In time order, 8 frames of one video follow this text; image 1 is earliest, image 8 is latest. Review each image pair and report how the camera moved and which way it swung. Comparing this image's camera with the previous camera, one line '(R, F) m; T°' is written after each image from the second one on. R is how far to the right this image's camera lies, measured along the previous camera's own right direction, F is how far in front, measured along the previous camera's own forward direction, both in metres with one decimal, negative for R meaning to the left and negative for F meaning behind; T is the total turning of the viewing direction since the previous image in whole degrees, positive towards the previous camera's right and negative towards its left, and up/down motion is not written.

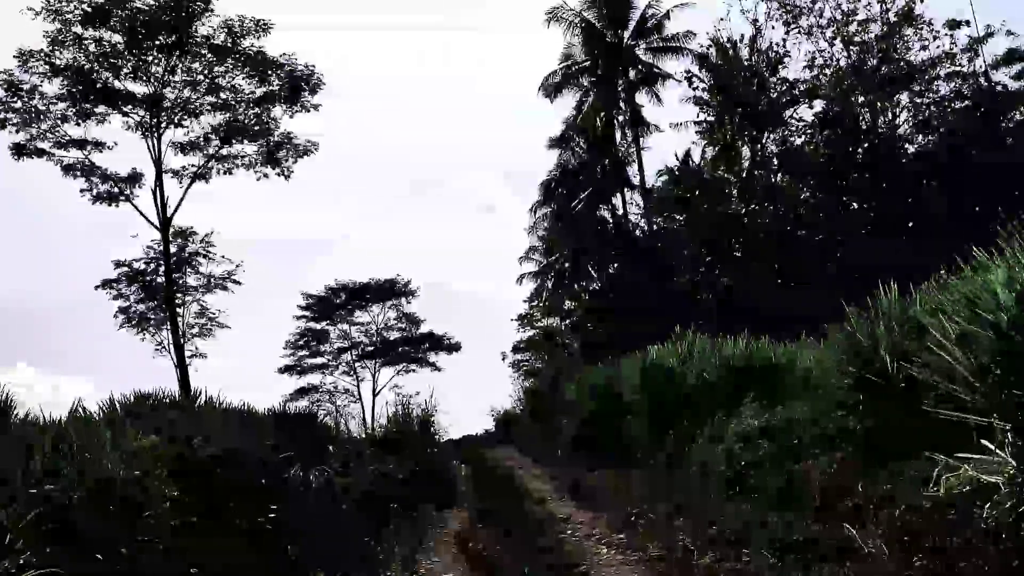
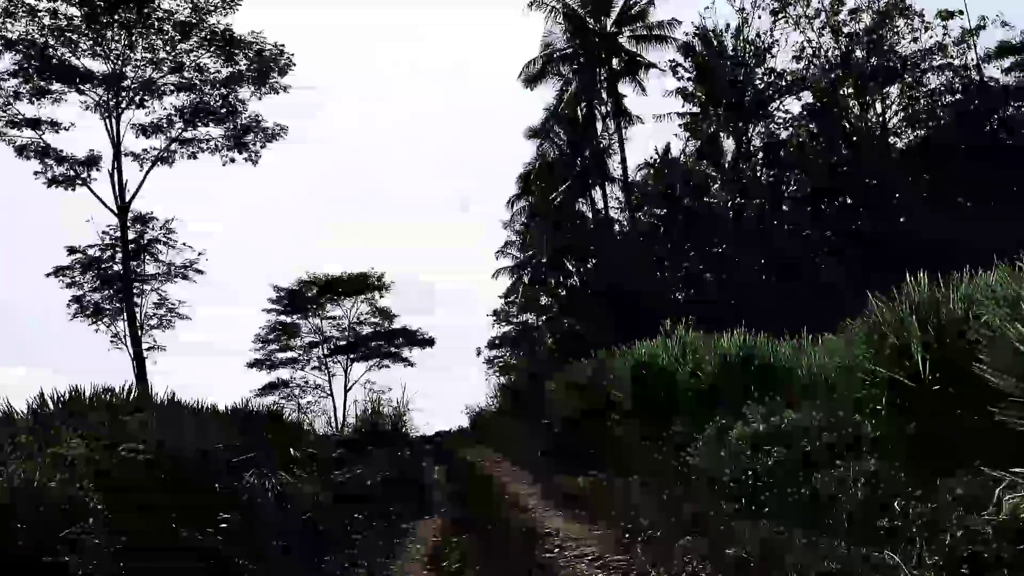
(-0.1, +1.1) m; +2°
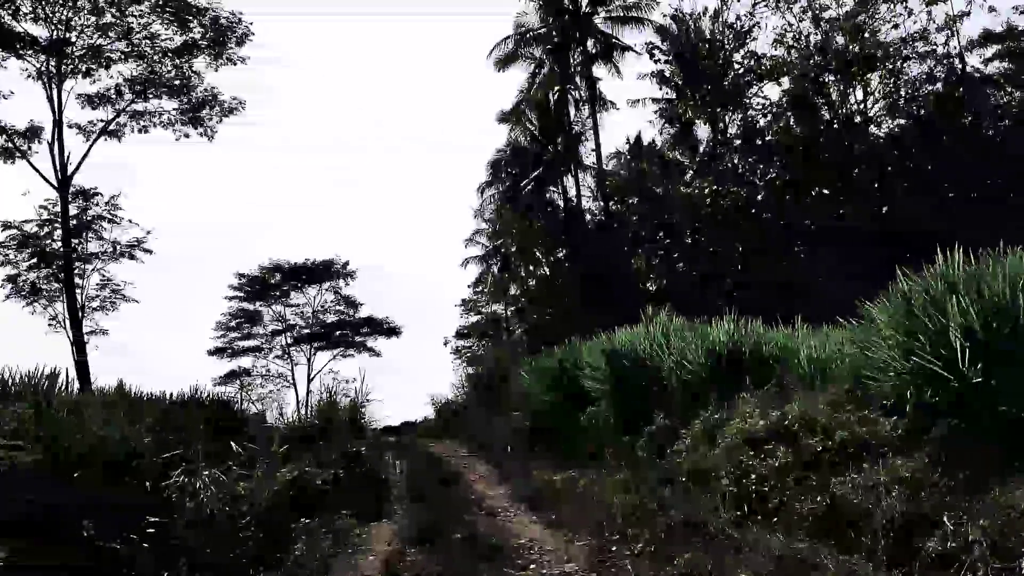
(0.0, +1.2) m; +2°
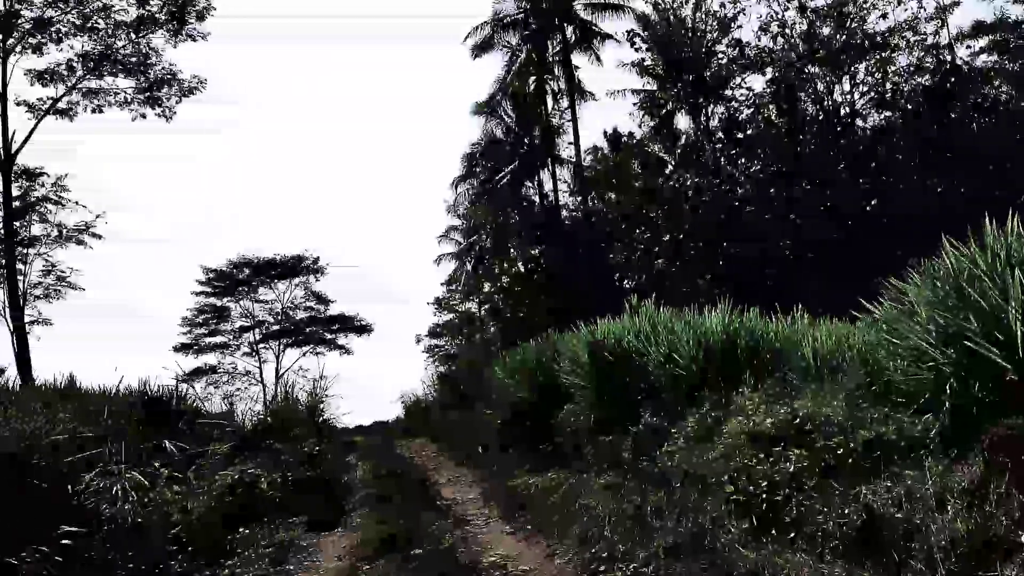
(0.0, +1.2) m; +2°
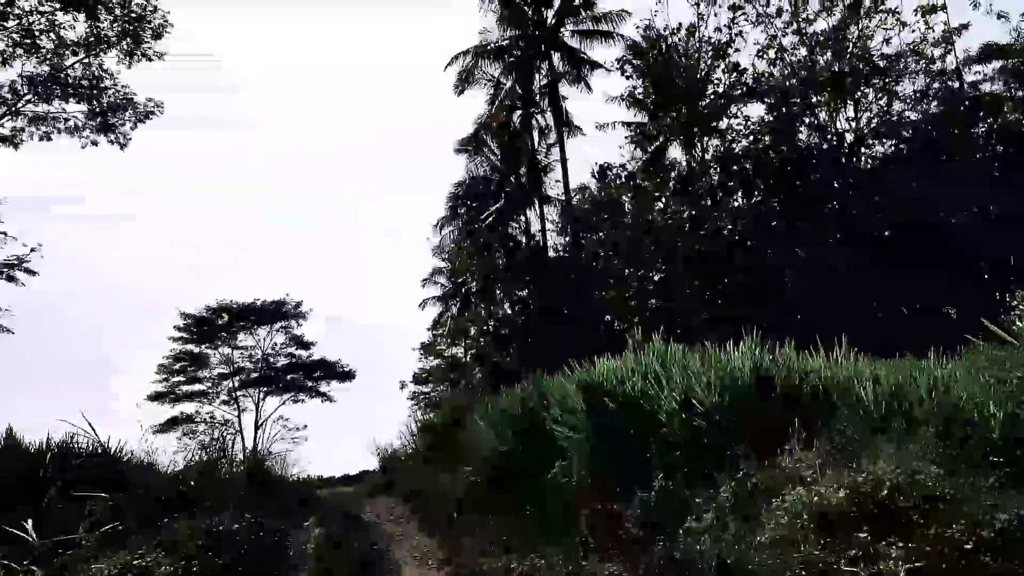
(+0.1, +2.1) m; +1°
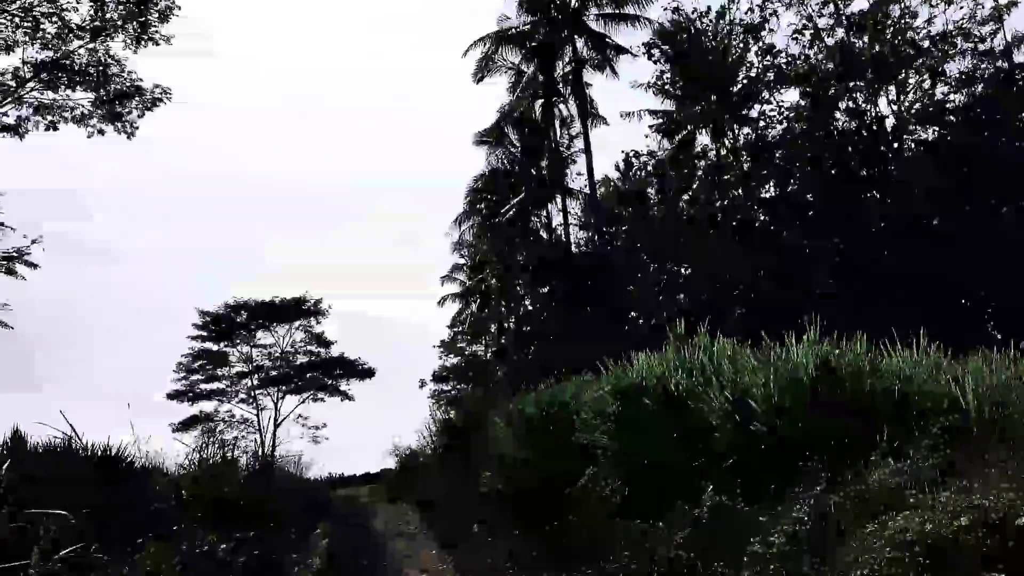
(-0.1, +1.1) m; -1°
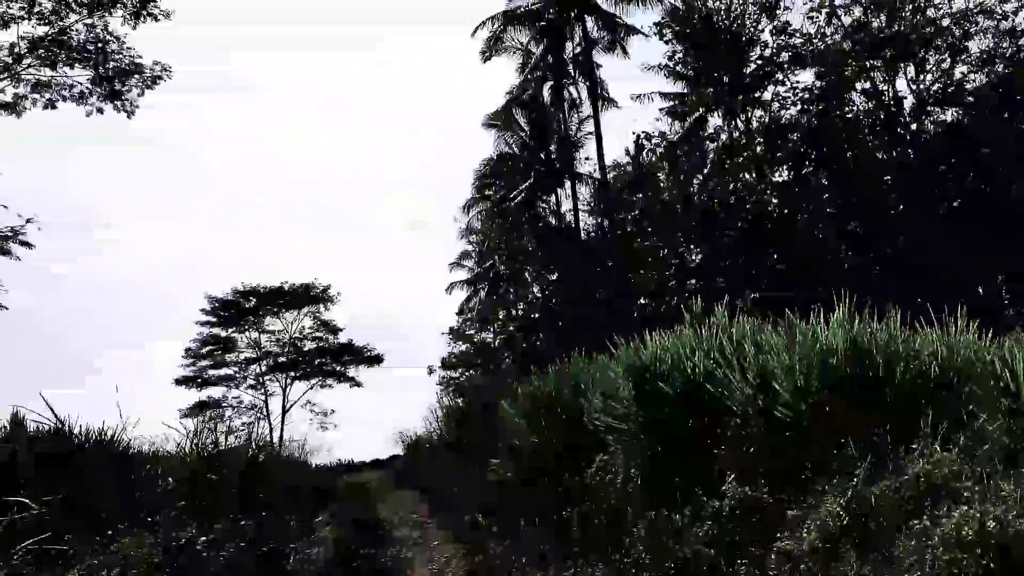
(0.0, +0.5) m; -1°
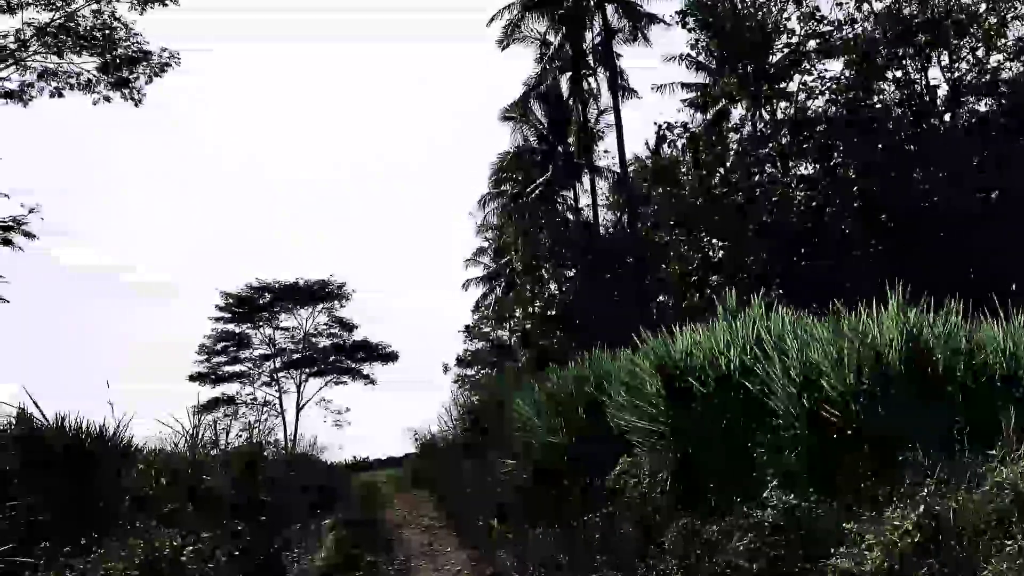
(0.0, +0.7) m; -1°
